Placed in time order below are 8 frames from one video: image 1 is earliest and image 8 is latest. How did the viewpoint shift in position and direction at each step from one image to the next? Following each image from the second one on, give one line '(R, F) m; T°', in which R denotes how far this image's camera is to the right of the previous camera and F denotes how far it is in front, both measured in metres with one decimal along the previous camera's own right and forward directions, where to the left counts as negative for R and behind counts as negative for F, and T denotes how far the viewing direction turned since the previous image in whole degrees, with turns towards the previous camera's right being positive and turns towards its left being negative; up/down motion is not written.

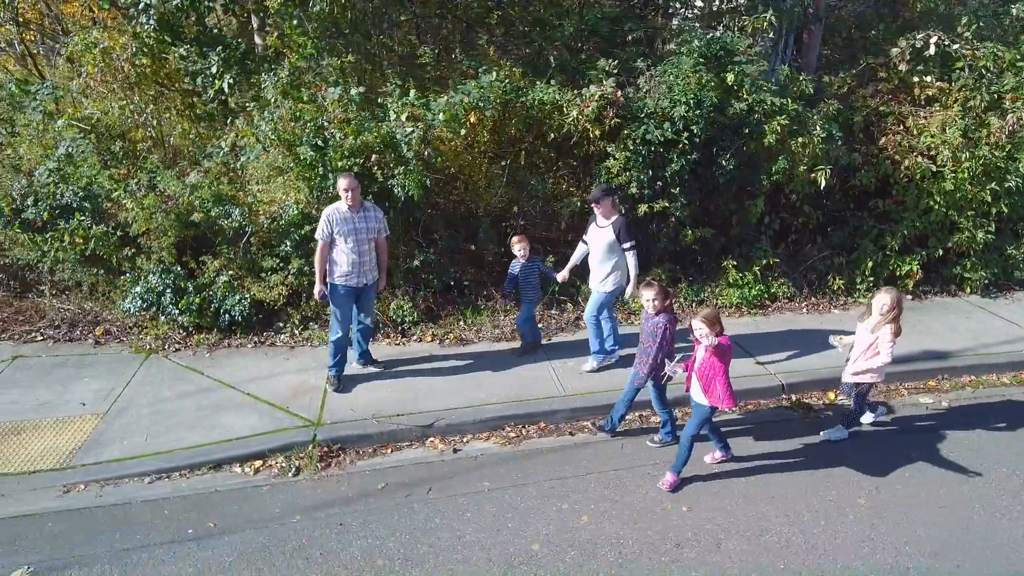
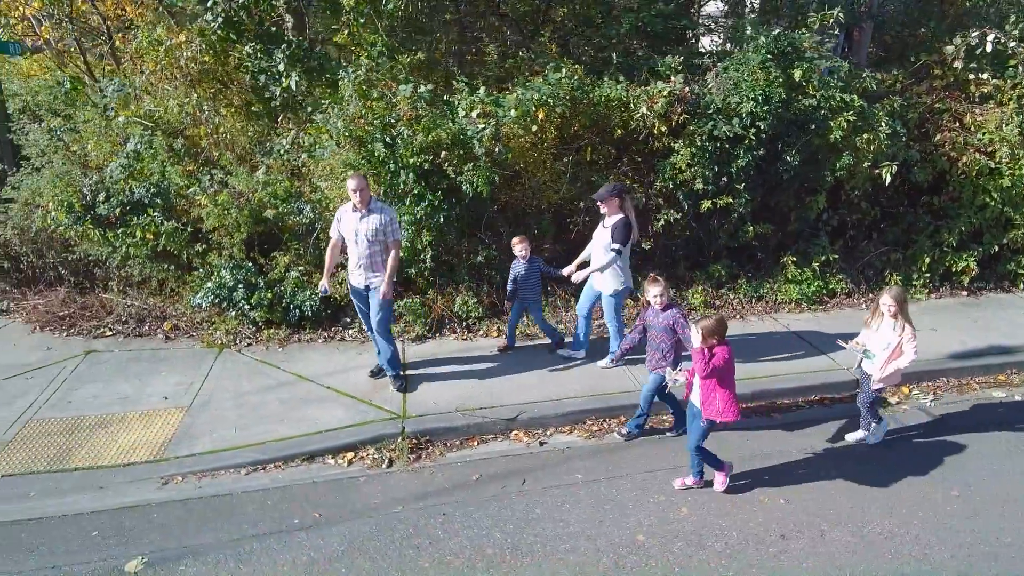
(-0.6, 0.0) m; 0°
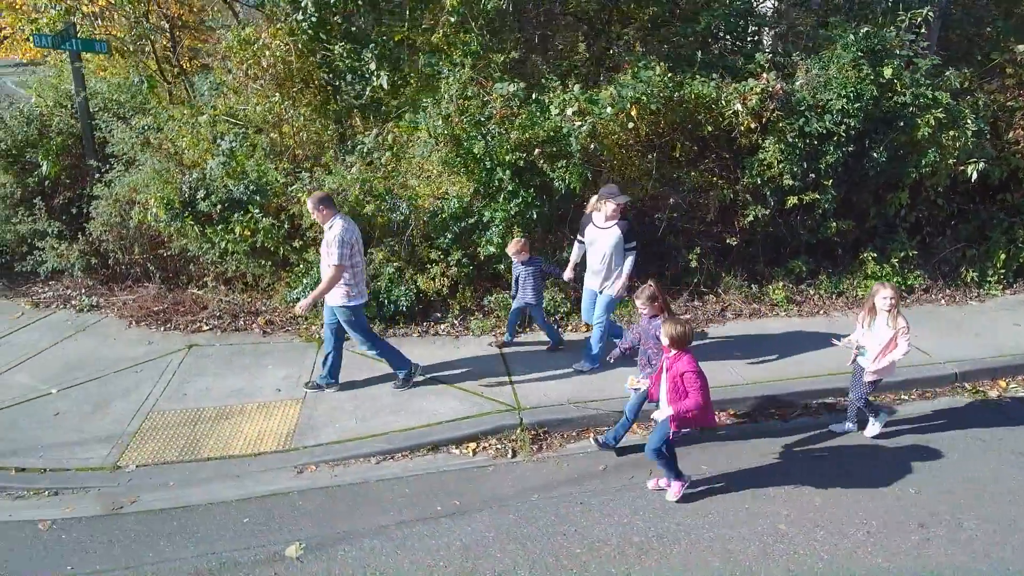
(-0.8, -0.1) m; 0°
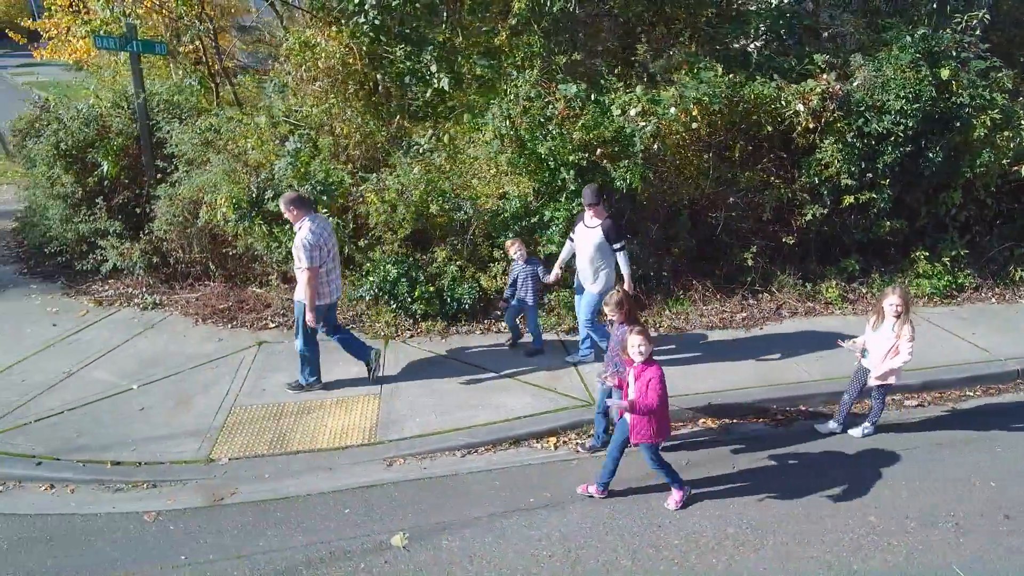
(-0.5, -0.1) m; 0°
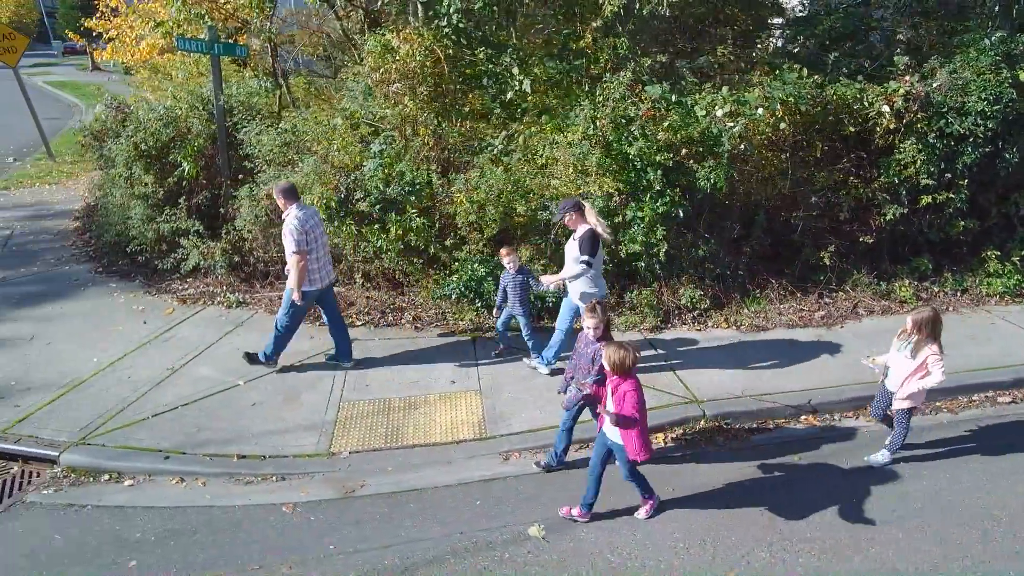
(-0.7, -0.1) m; 0°
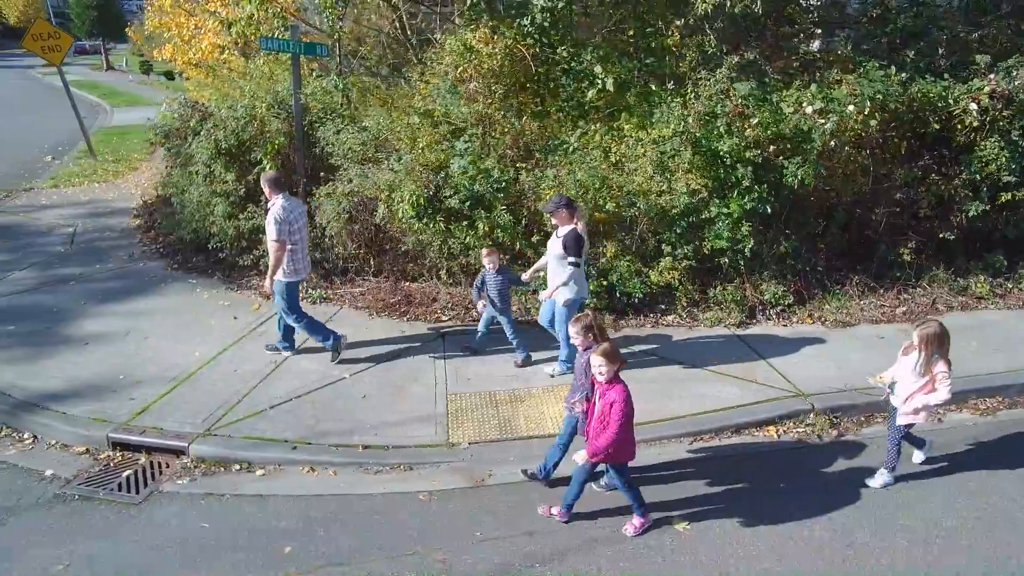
(-0.8, -0.1) m; 0°
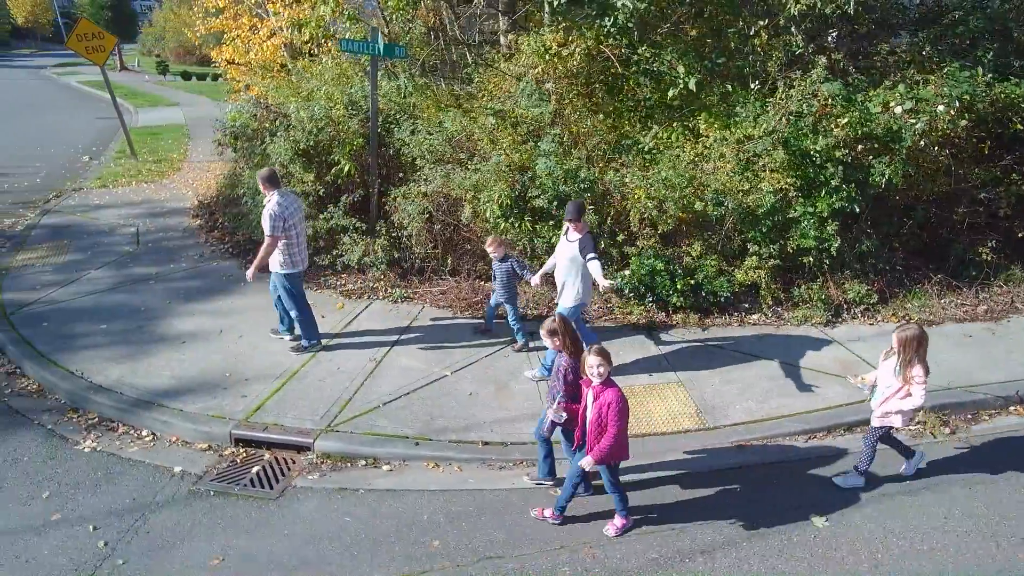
(-0.8, -0.1) m; 0°
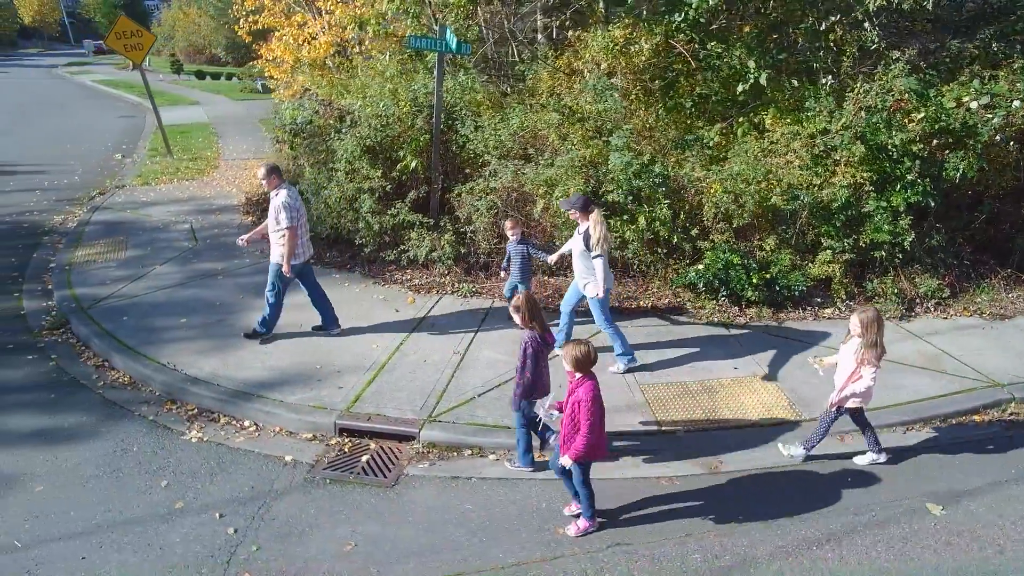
(-0.7, -0.1) m; 0°
